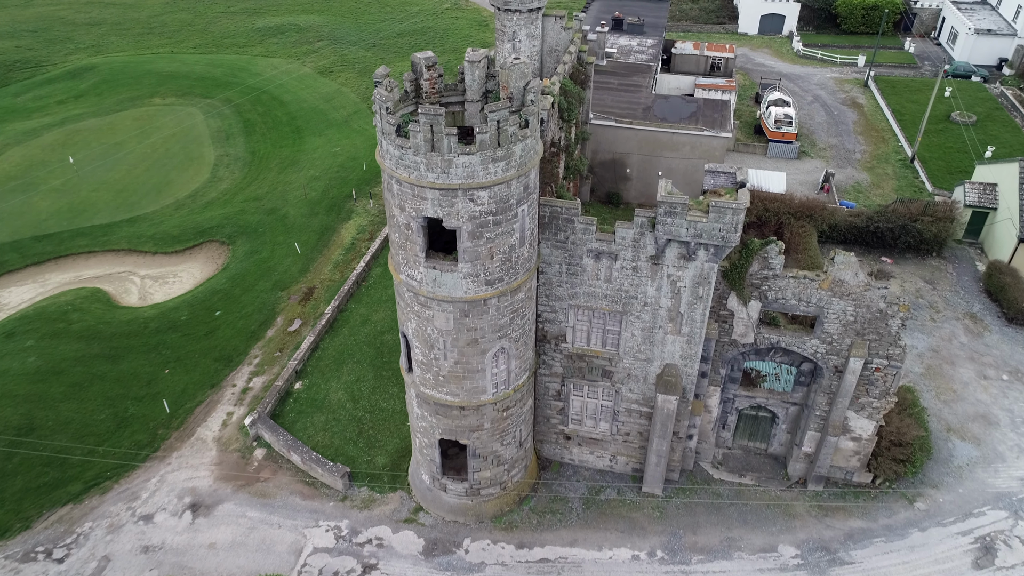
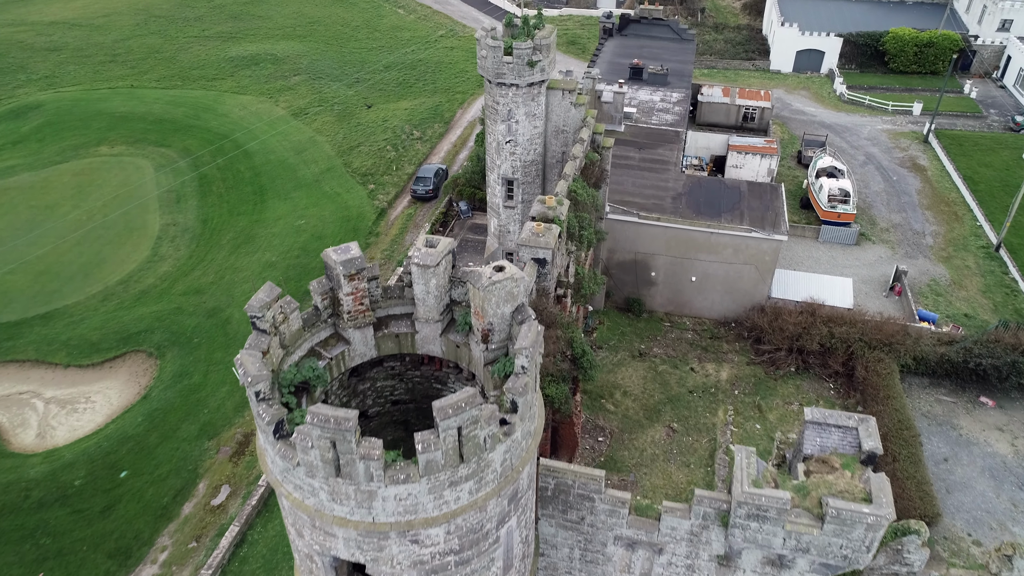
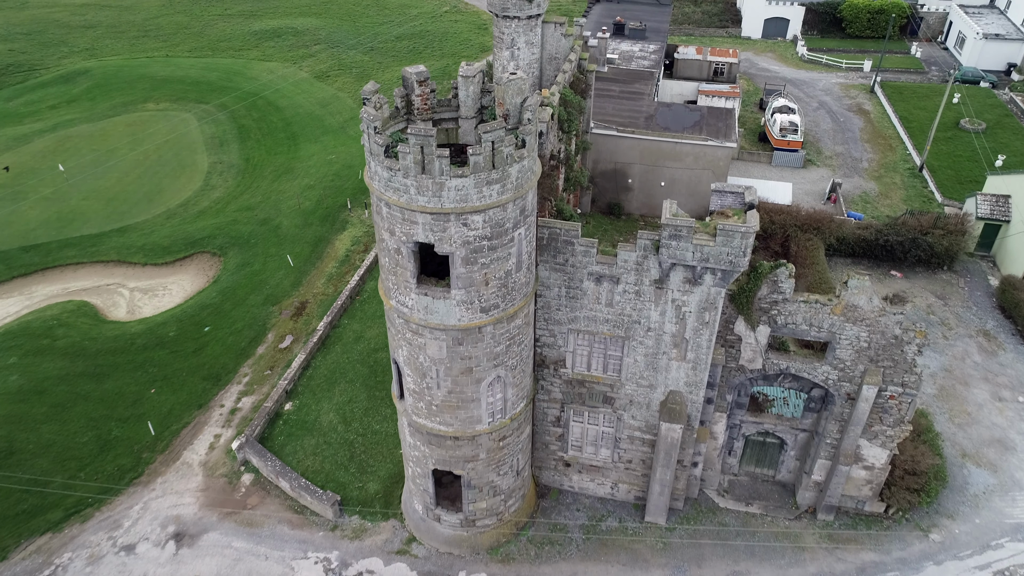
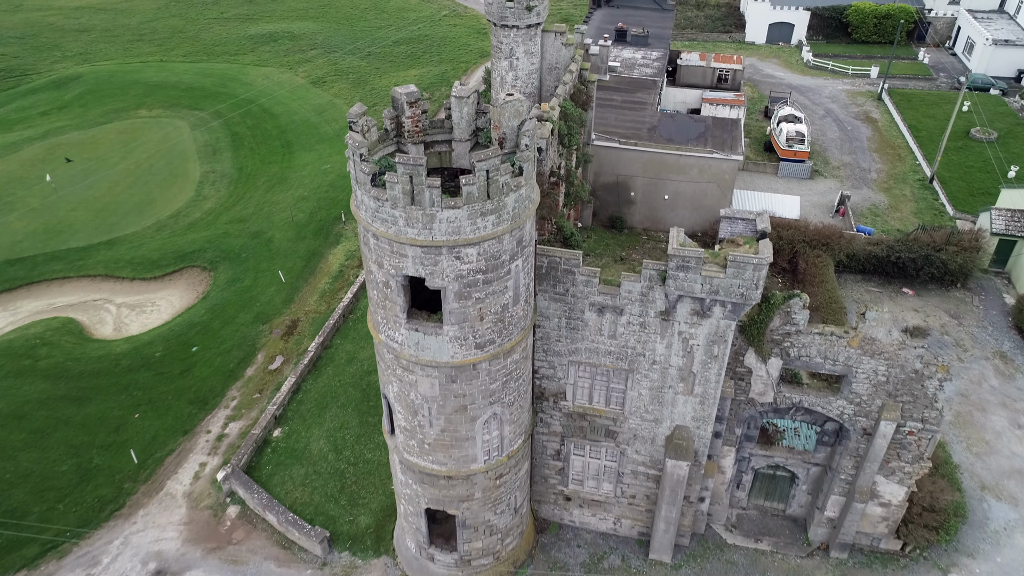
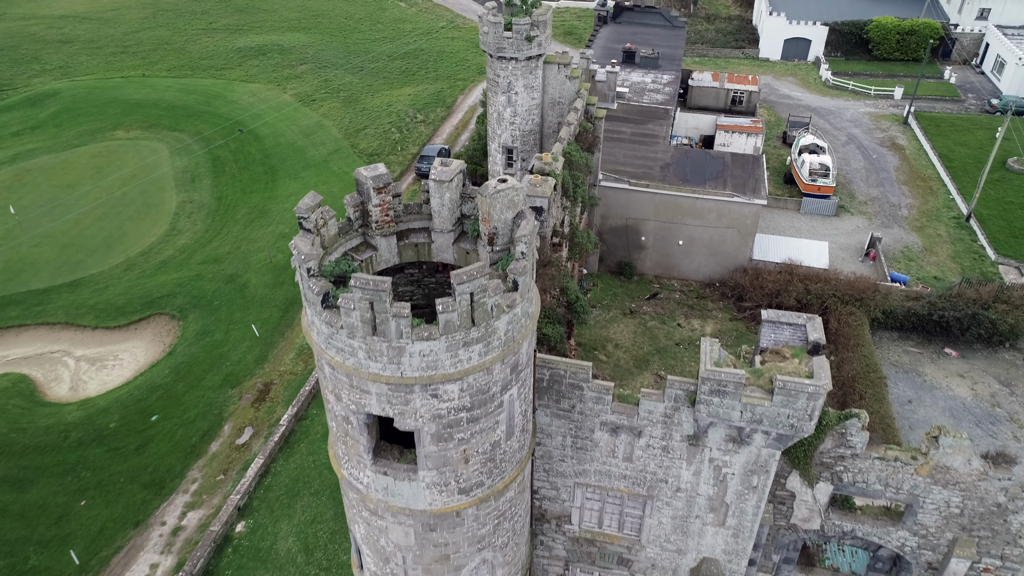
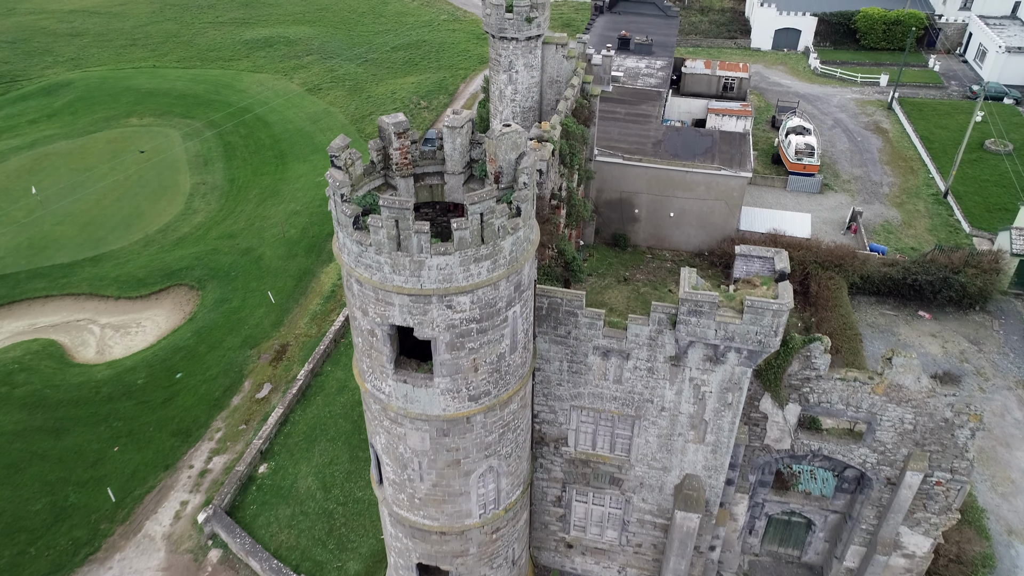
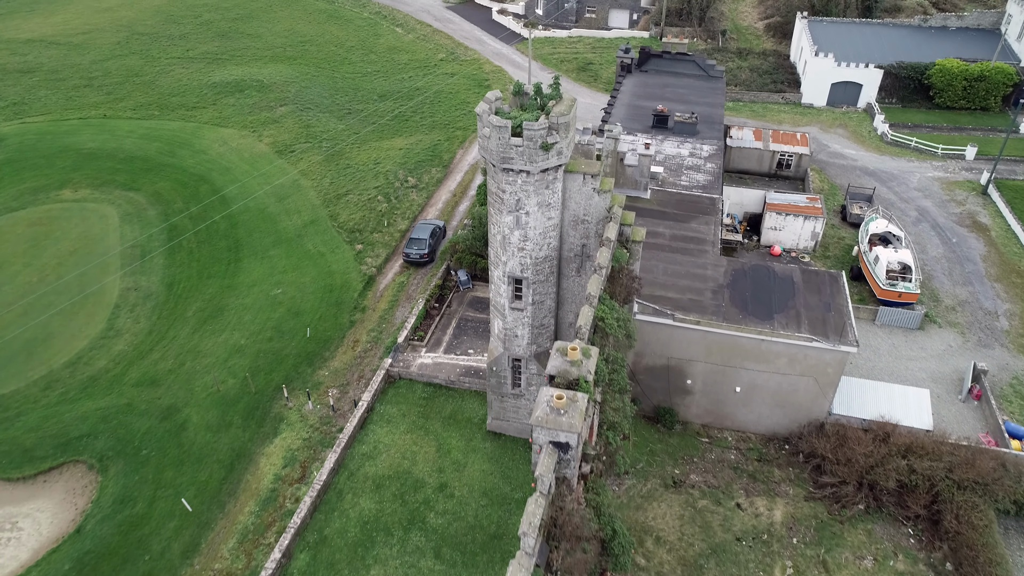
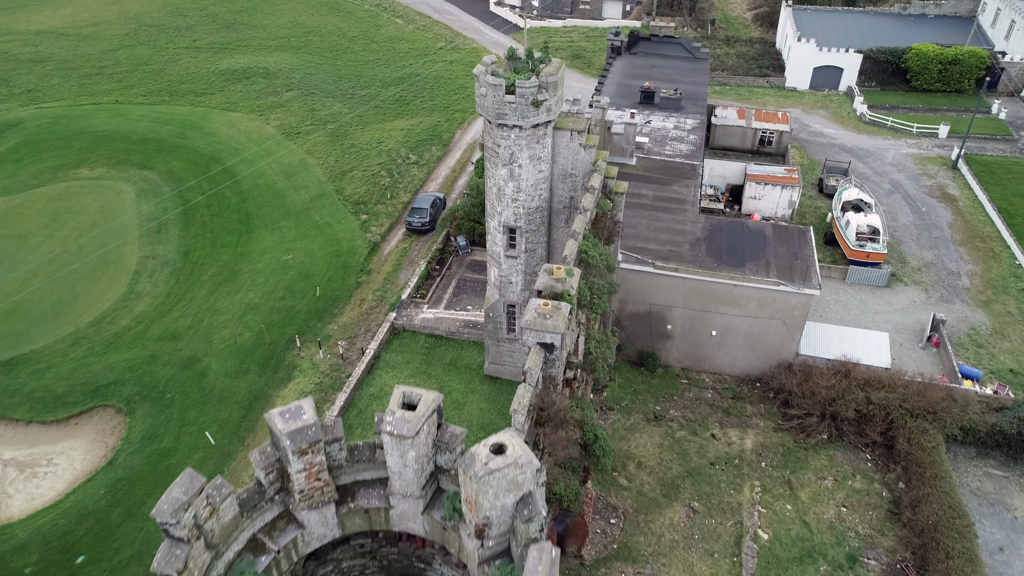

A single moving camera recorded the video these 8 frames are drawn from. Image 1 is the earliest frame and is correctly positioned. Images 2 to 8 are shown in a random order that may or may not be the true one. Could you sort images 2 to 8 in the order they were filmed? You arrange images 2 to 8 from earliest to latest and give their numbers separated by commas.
3, 4, 6, 5, 2, 8, 7
